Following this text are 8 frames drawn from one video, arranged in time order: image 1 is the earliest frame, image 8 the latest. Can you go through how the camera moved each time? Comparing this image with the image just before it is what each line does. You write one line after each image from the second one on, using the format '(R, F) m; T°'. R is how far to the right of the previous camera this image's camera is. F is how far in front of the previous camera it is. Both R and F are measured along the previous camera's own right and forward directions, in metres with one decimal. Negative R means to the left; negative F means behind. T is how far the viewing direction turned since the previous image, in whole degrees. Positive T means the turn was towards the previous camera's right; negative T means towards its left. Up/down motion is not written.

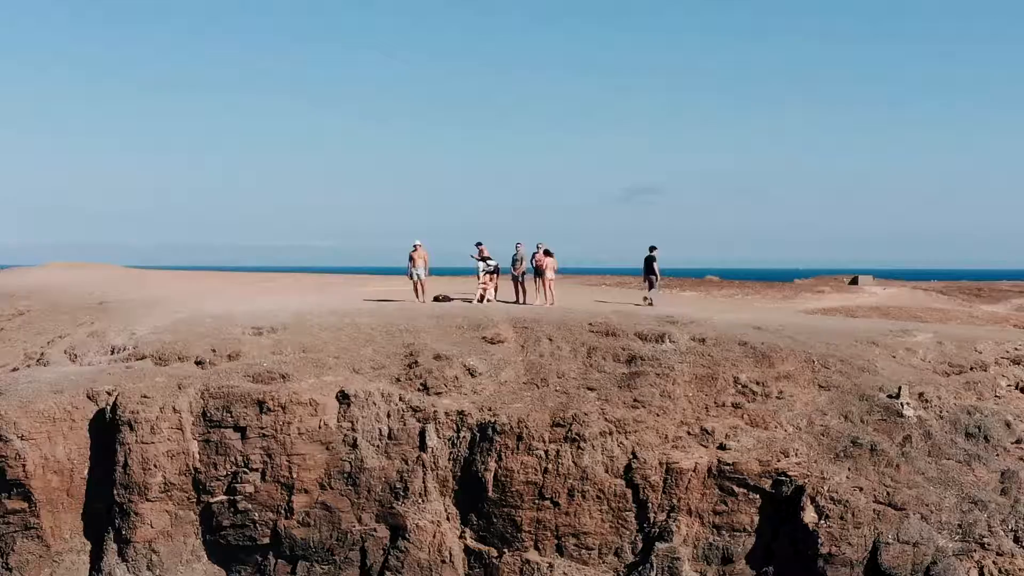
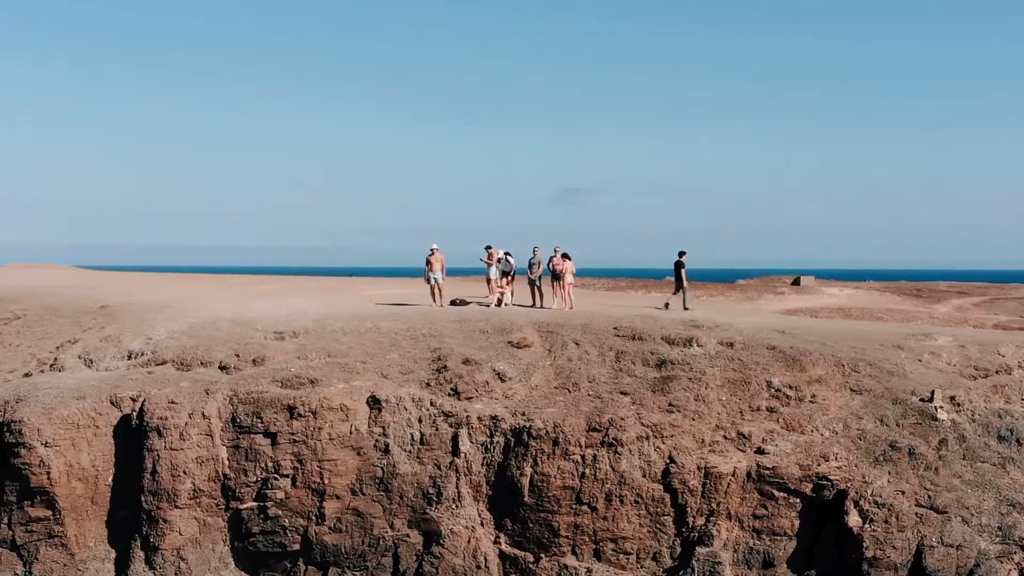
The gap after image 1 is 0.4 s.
(-0.8, +0.1) m; +1°
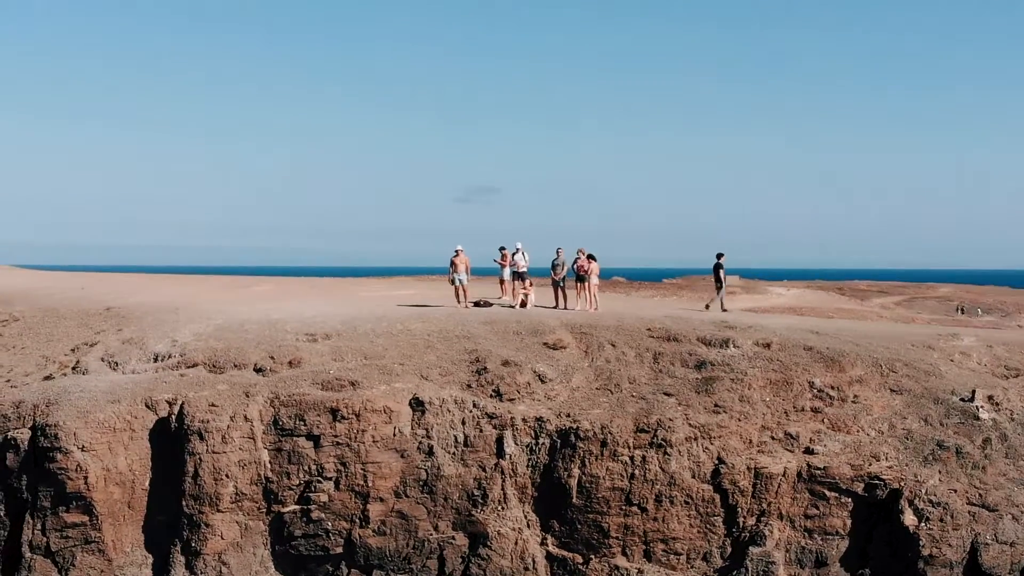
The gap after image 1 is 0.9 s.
(-1.1, 0.0) m; +2°
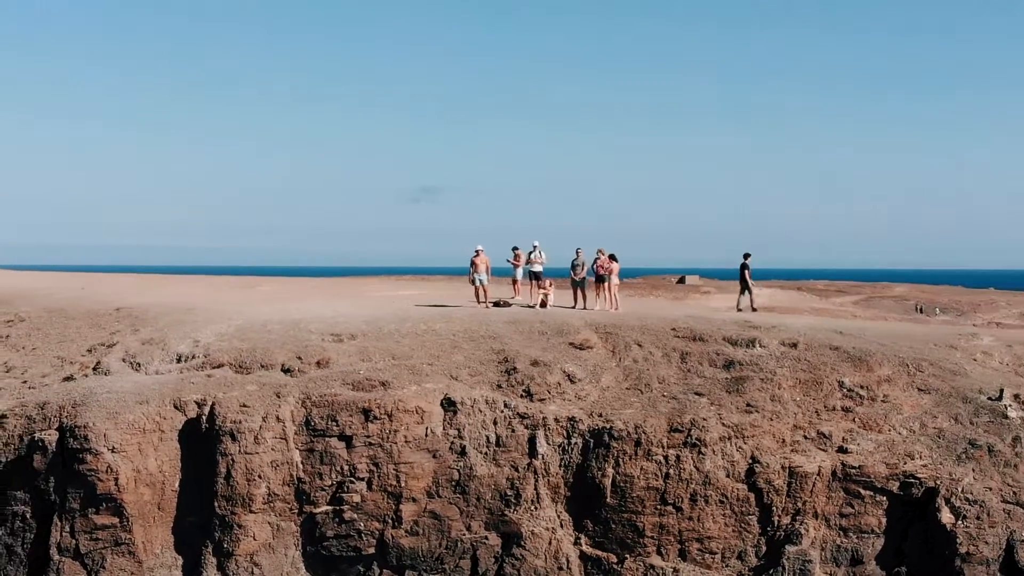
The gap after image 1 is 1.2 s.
(-0.7, 0.0) m; +1°
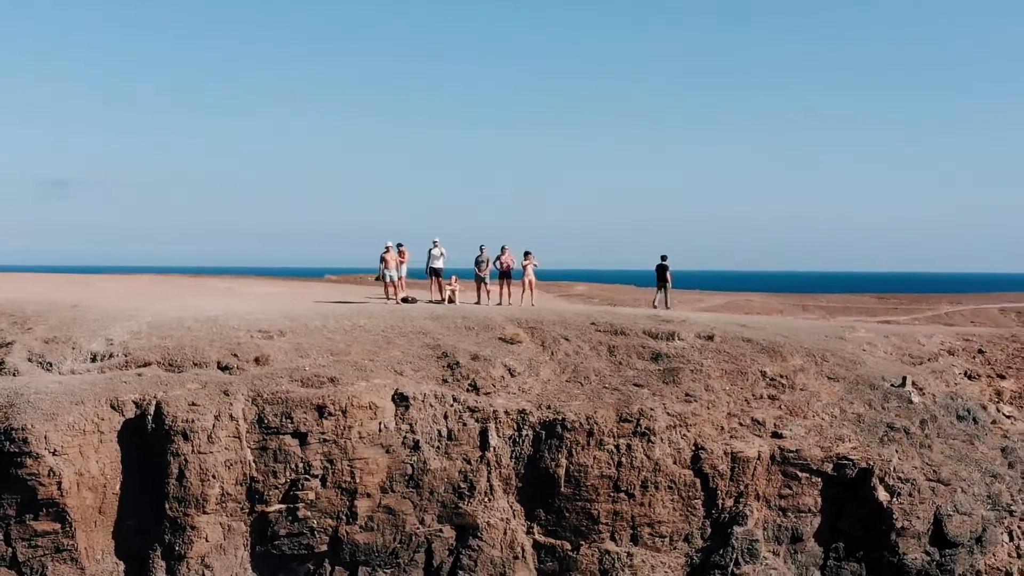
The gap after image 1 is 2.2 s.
(-2.0, -0.1) m; +12°
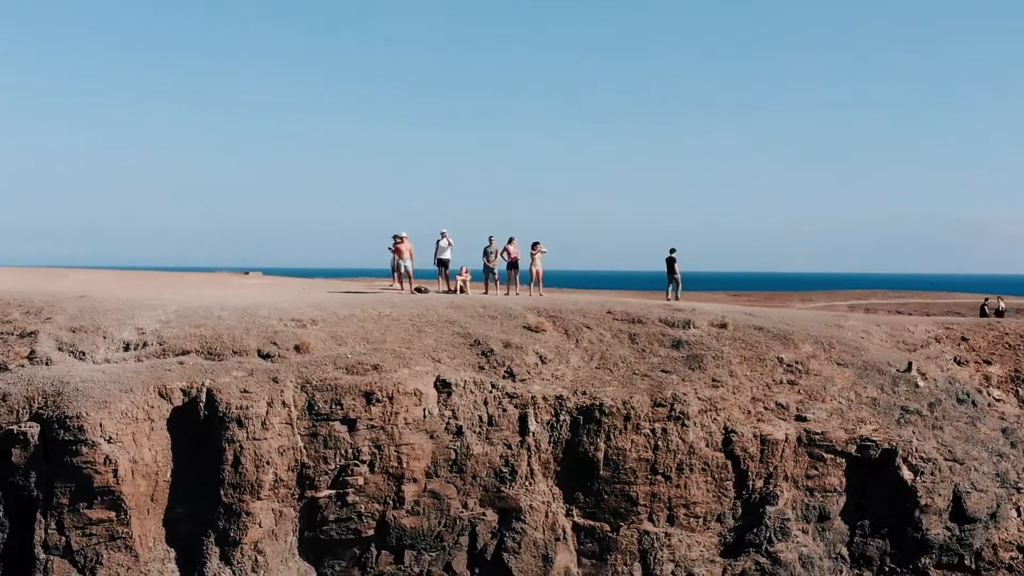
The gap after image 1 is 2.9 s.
(-1.5, -0.2) m; +4°
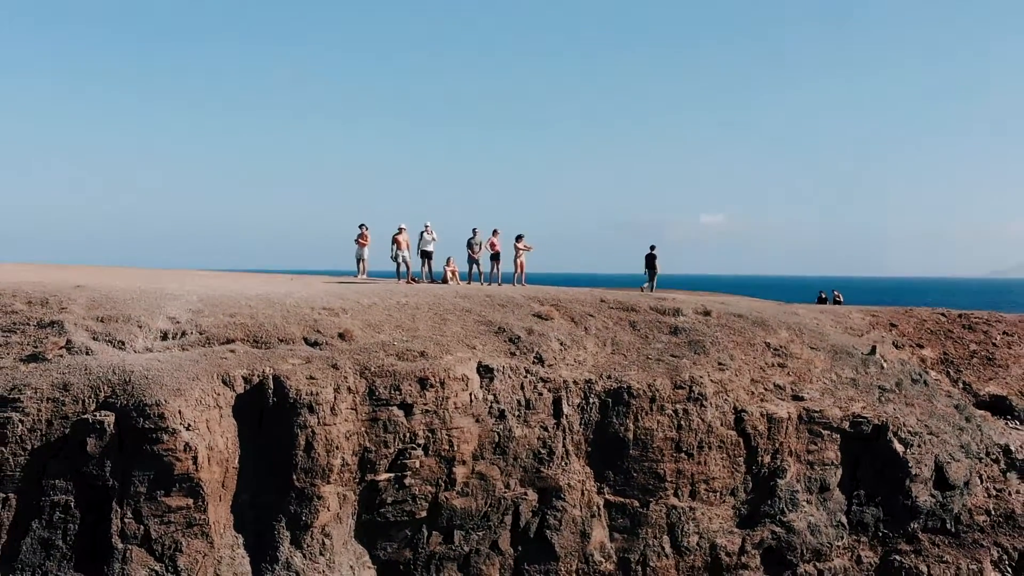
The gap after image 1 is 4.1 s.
(-2.6, -0.4) m; +8°
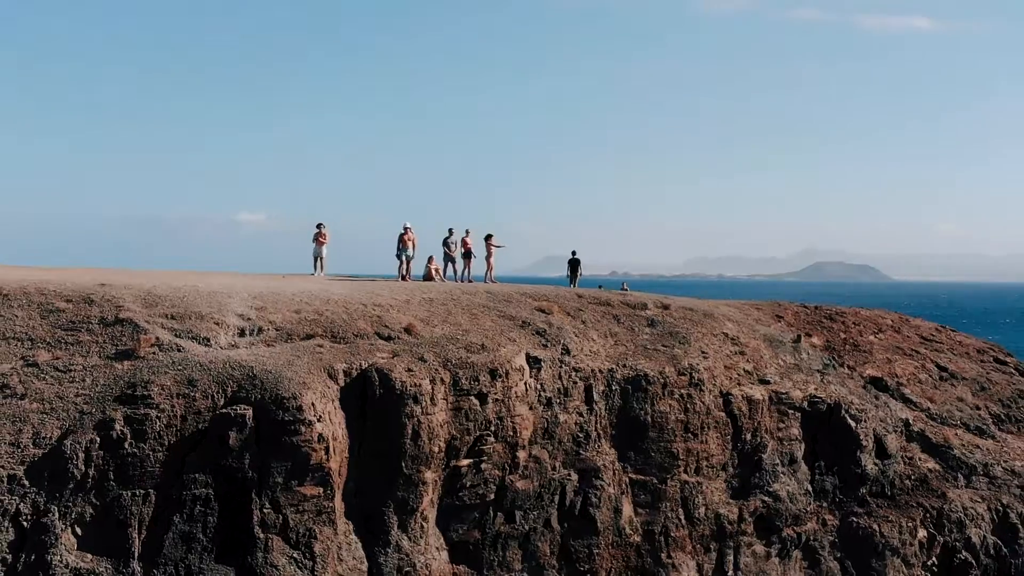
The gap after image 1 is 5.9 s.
(-4.2, -0.8) m; +13°
